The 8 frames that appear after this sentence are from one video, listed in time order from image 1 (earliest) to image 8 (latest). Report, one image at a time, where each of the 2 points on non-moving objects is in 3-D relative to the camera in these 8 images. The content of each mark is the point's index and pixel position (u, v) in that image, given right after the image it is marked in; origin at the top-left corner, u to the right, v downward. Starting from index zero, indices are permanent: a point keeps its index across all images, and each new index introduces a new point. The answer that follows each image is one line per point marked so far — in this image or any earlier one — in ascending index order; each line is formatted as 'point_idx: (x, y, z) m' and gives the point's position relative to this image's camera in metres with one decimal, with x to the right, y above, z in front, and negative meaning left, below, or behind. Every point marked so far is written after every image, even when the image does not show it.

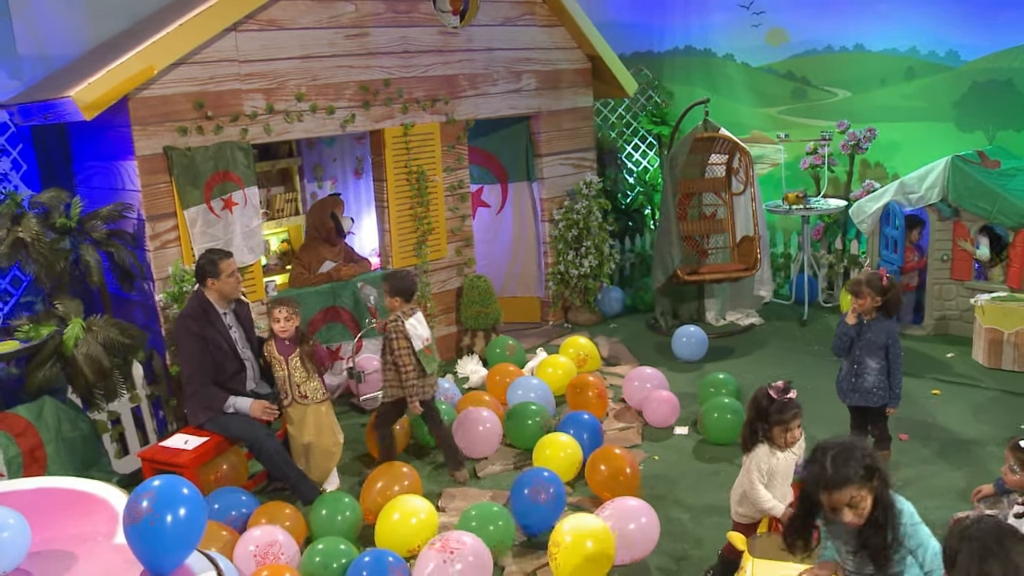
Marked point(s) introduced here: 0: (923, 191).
0: (+3.5, +0.8, +8.1) m
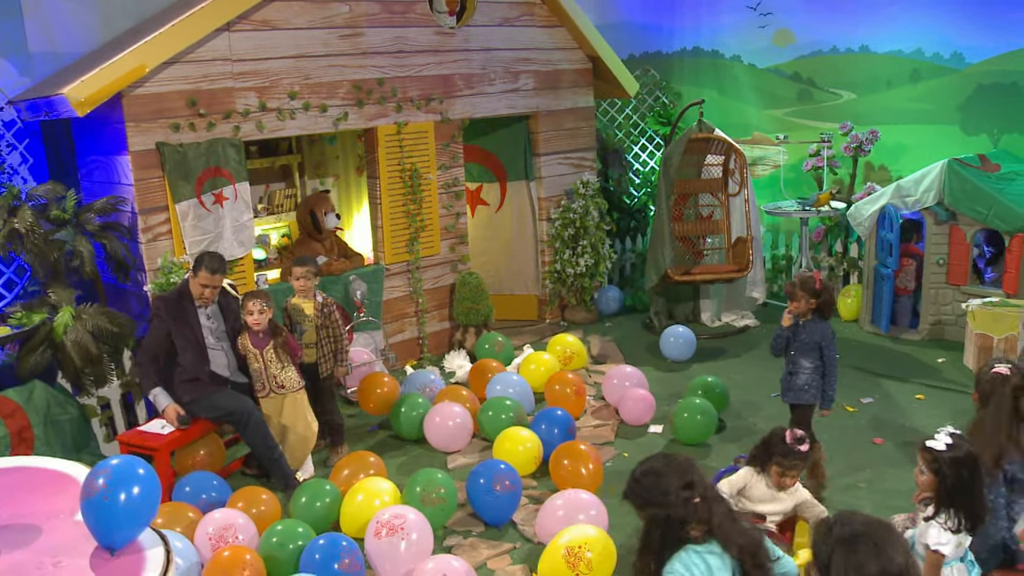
0: (+3.5, +0.8, +8.0) m
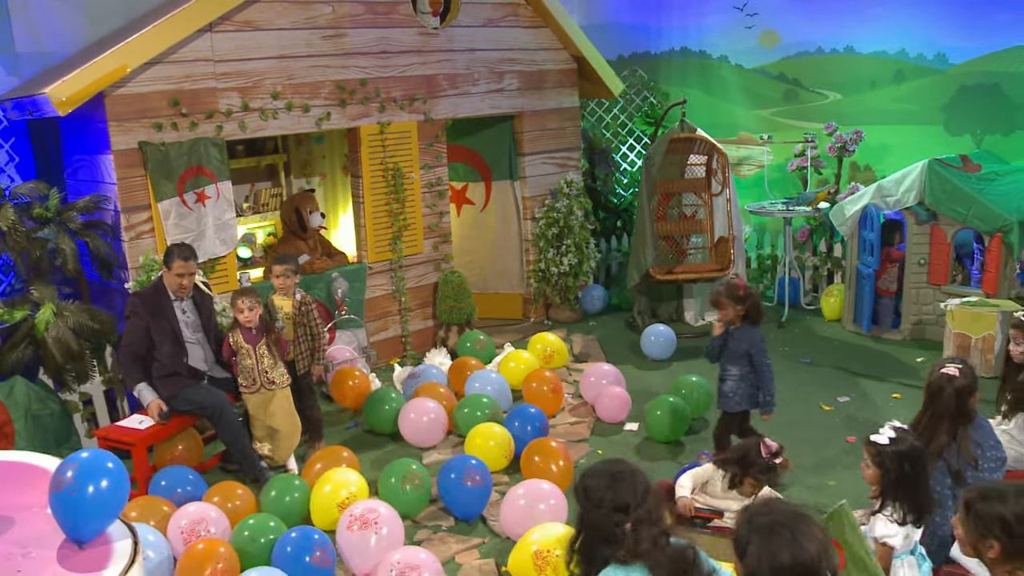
0: (+3.3, +0.8, +8.0) m
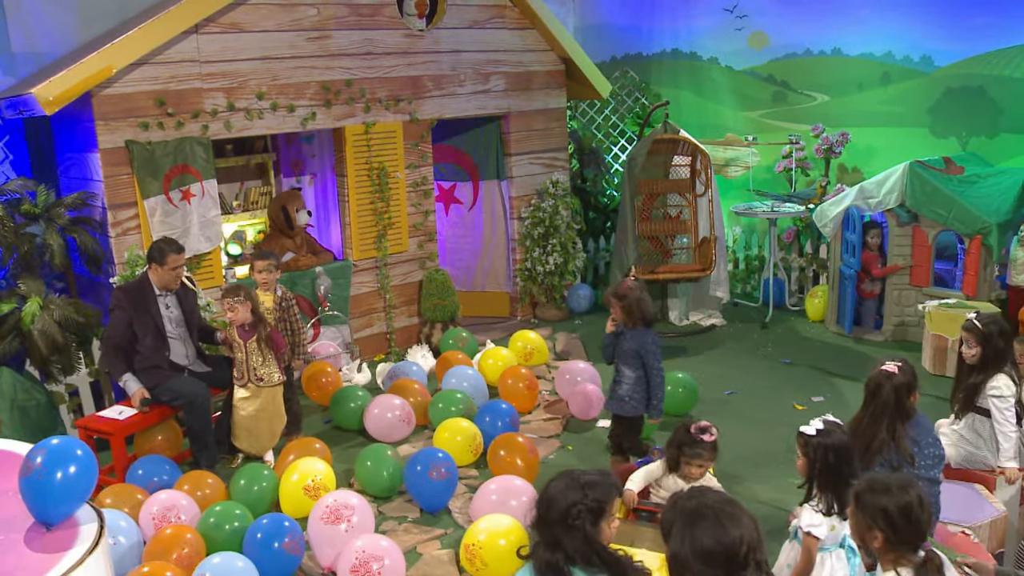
0: (+3.2, +0.8, +8.1) m
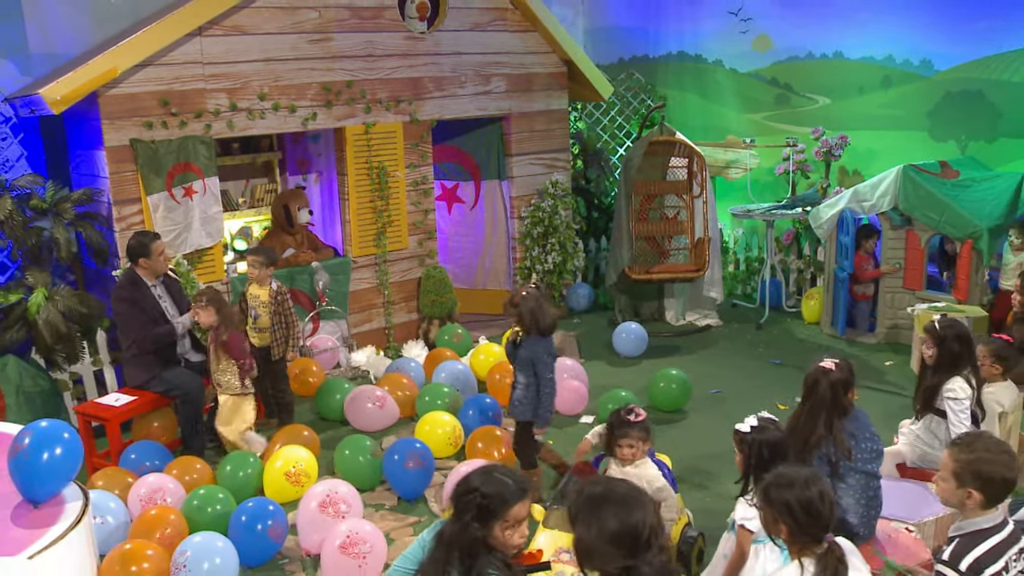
0: (+3.1, +0.8, +8.1) m
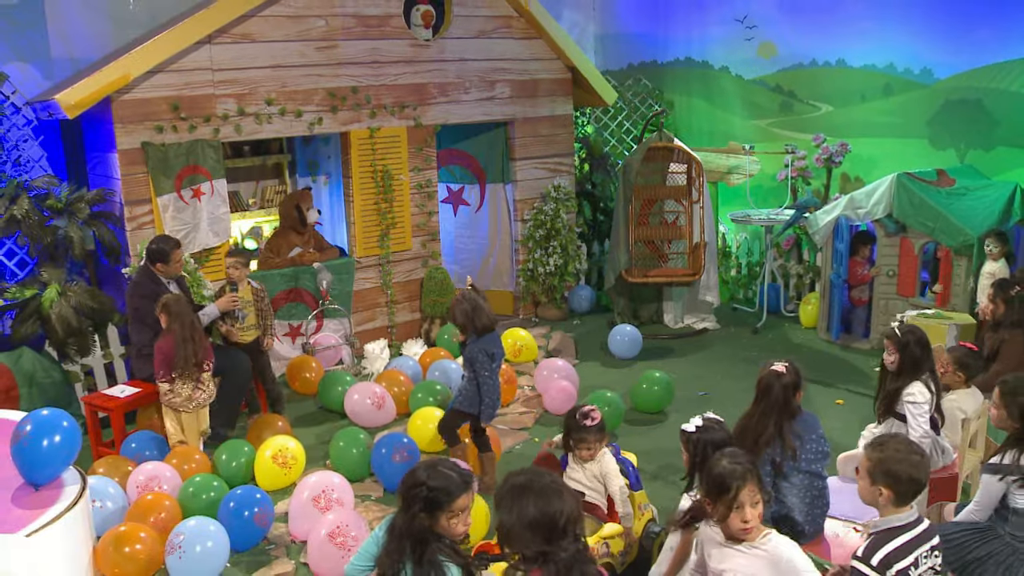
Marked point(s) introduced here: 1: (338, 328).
0: (+3.1, +0.7, +8.2) m
1: (-1.6, -0.4, +8.3) m
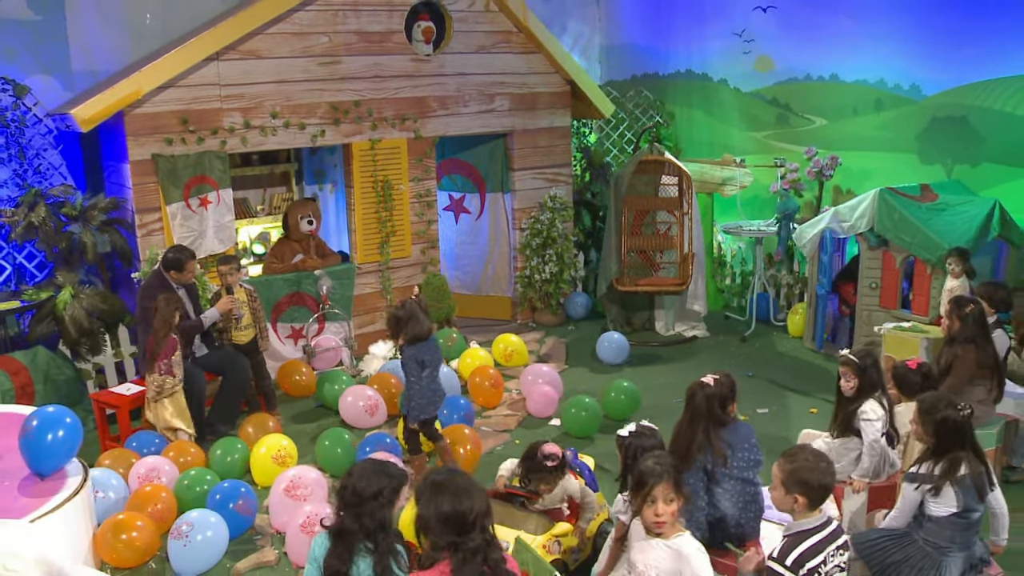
0: (+3.1, +0.6, +8.5) m
1: (-1.6, -0.4, +8.7) m
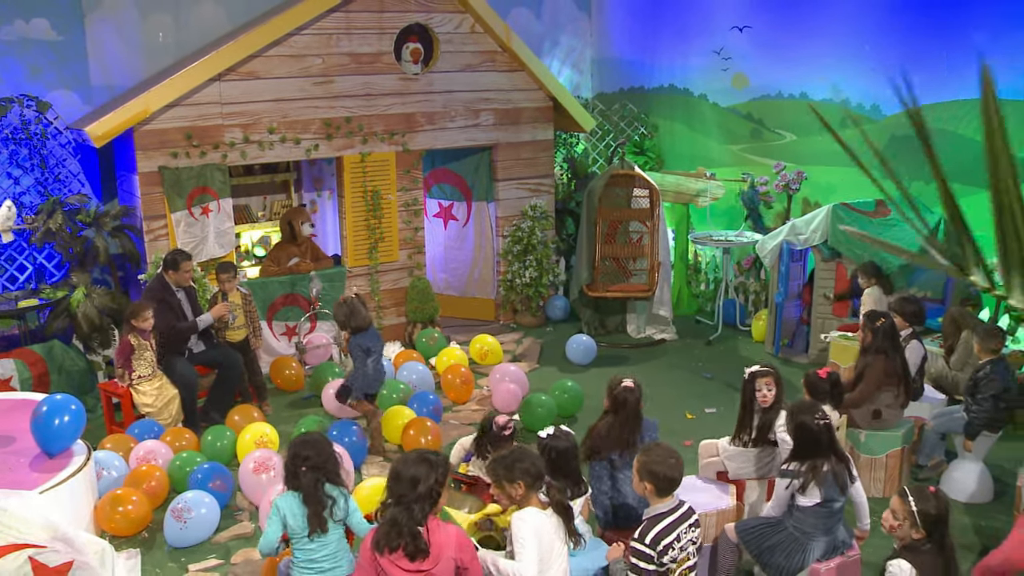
0: (+2.8, +0.5, +9.0) m
1: (-1.8, -0.4, +9.5) m
